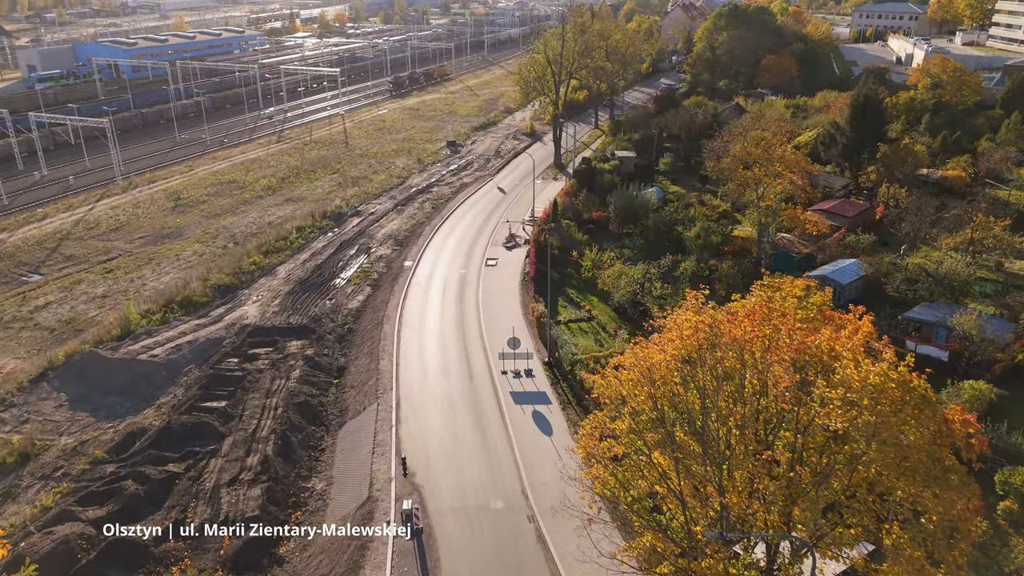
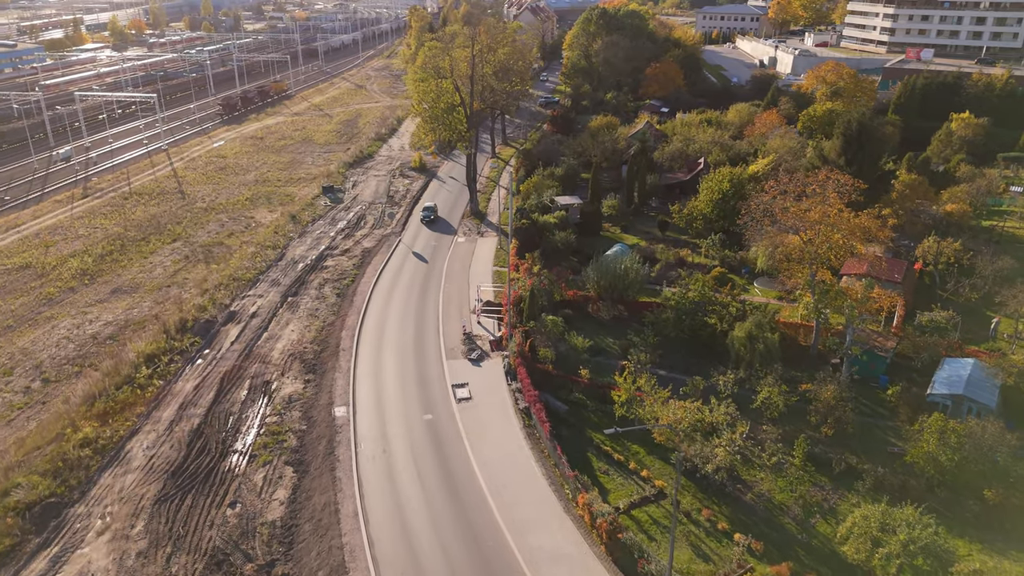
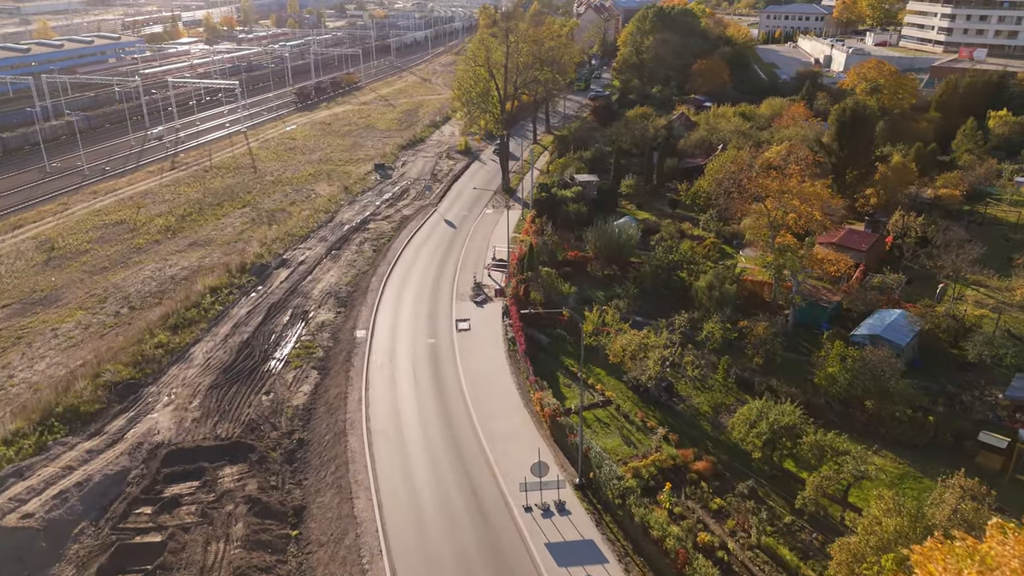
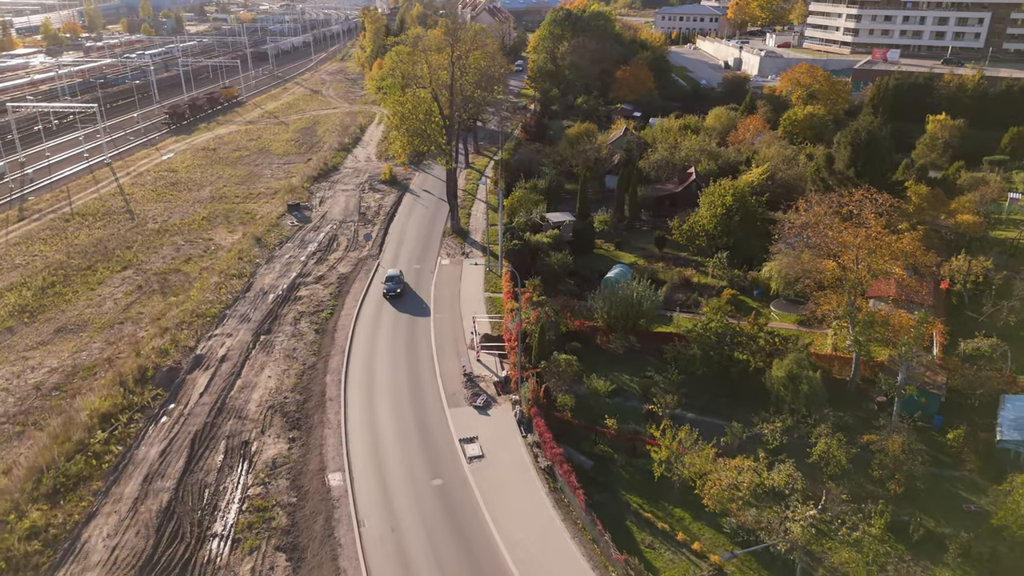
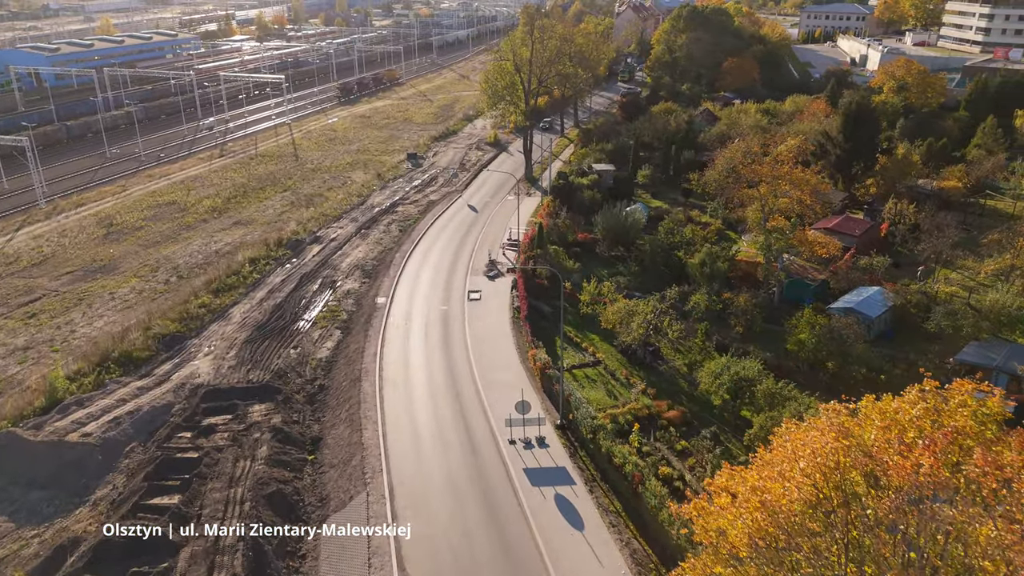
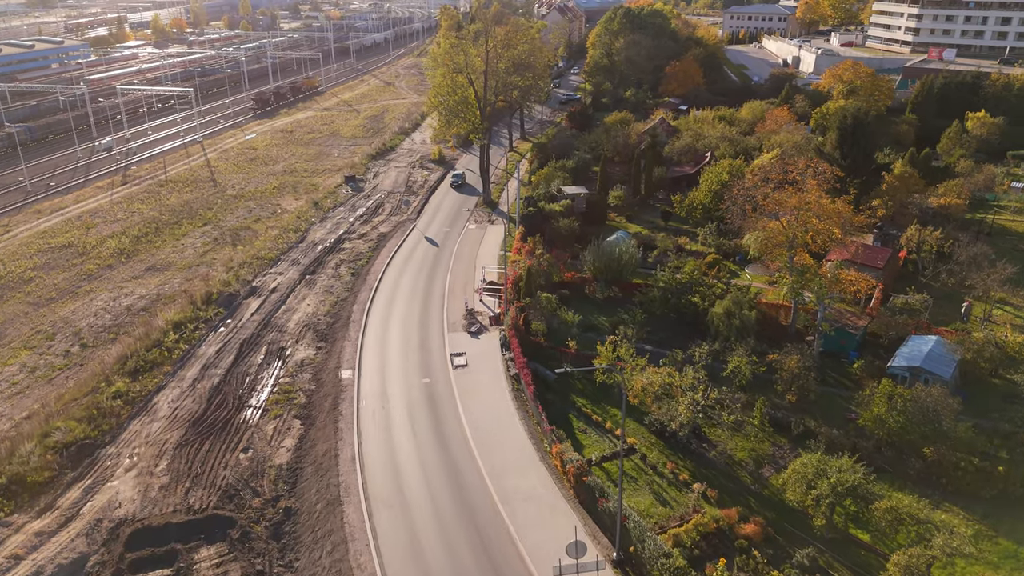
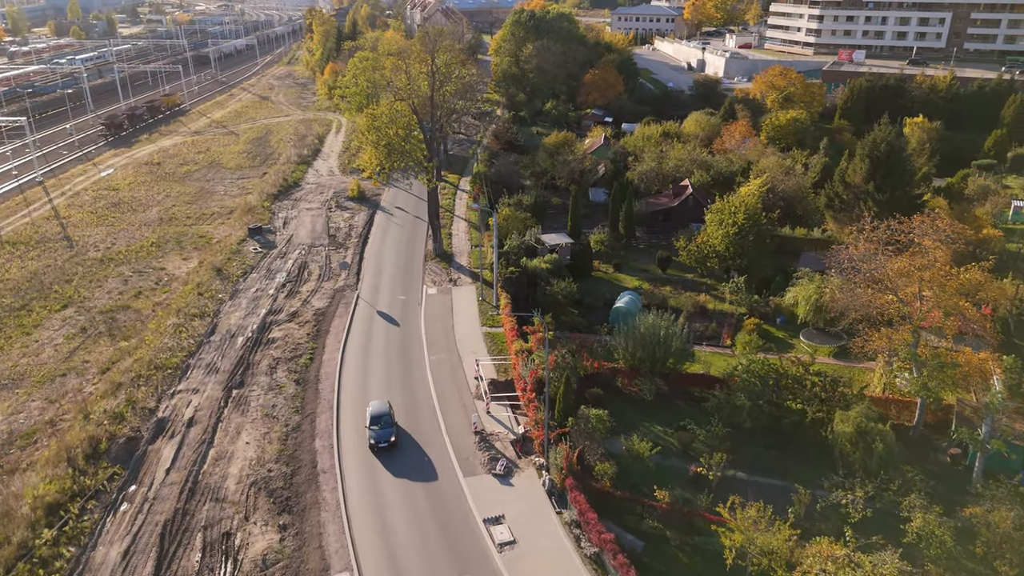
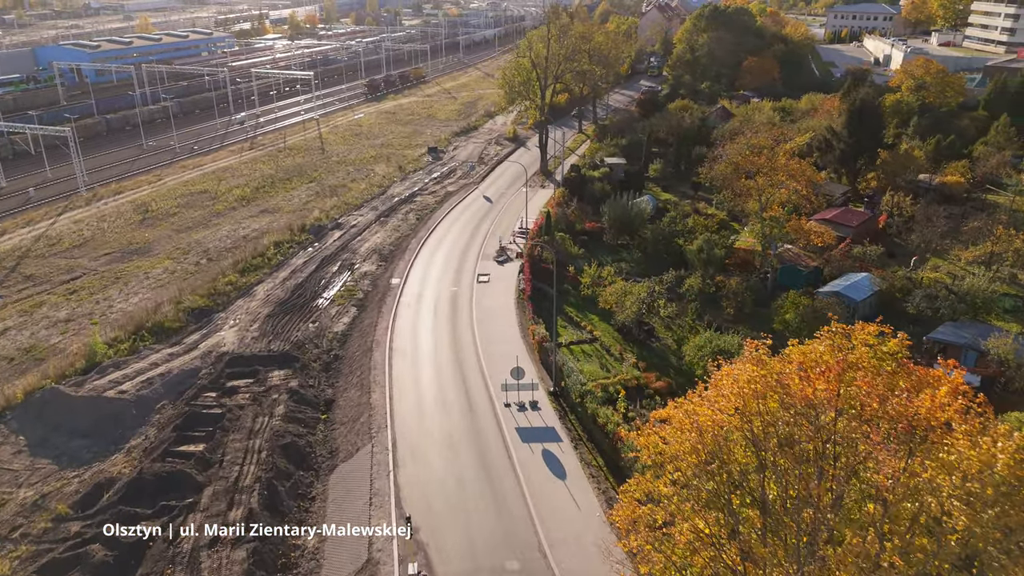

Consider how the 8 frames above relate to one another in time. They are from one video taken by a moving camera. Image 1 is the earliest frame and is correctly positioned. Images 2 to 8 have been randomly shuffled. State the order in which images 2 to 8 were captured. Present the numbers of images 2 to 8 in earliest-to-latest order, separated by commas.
8, 5, 3, 6, 2, 4, 7
